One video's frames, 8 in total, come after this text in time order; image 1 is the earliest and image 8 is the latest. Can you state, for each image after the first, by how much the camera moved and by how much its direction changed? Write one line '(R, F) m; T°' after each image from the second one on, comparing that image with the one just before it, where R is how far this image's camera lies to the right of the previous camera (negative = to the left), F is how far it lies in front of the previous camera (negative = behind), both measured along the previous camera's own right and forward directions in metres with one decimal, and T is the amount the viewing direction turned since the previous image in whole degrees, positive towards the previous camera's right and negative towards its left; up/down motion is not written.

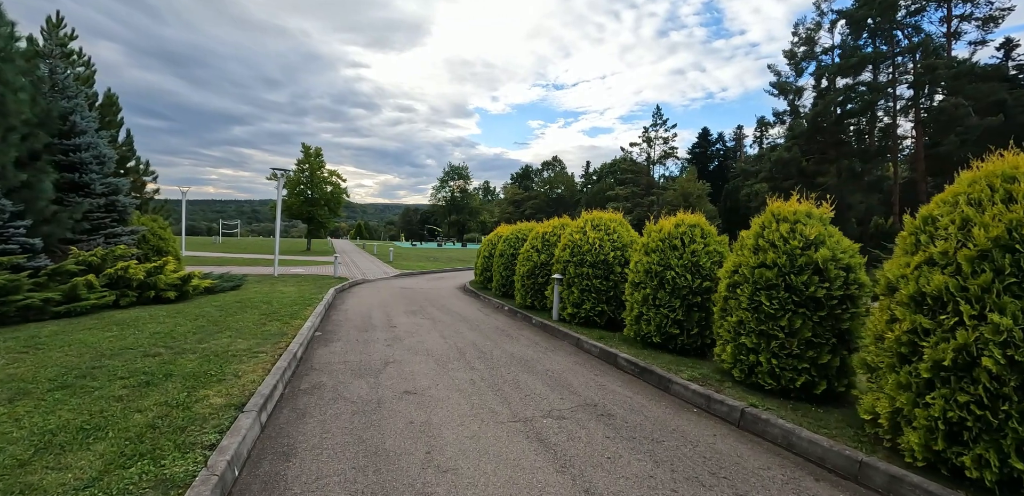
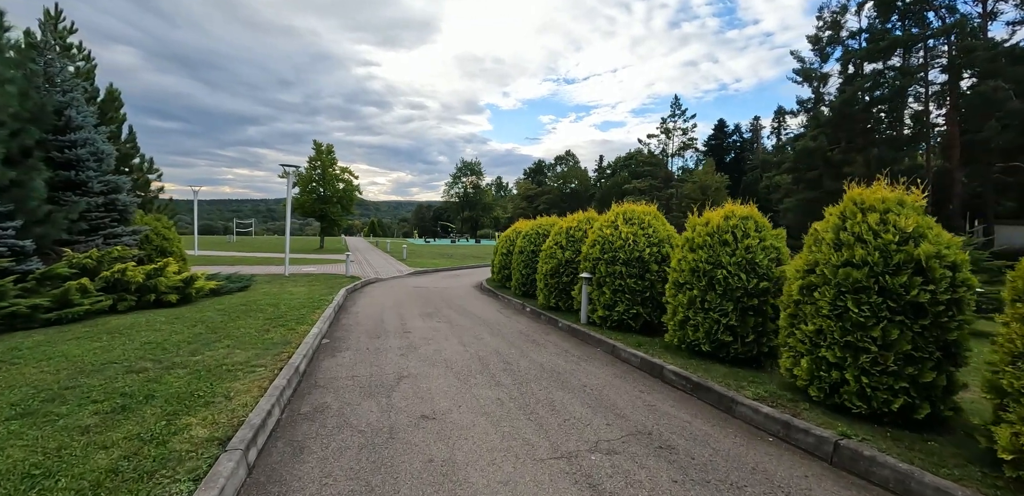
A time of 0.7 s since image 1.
(-0.2, +0.8) m; -2°
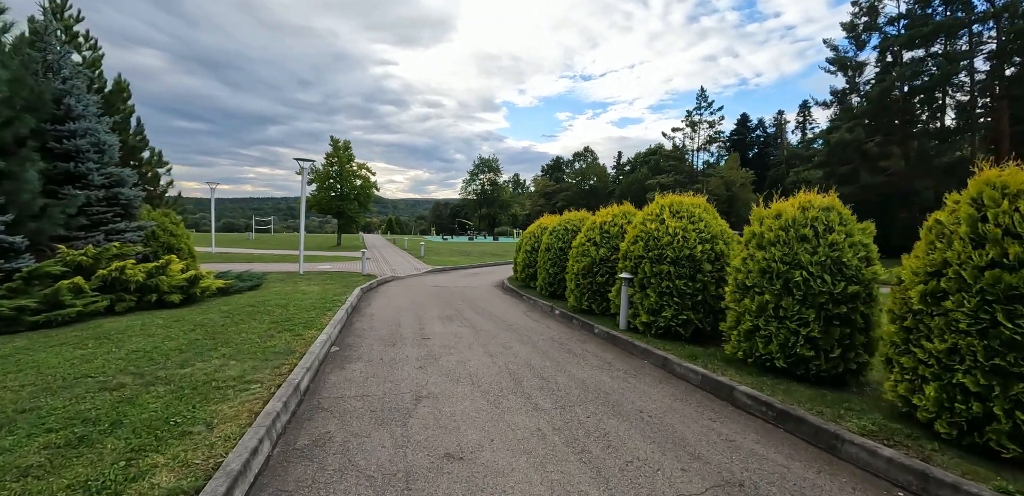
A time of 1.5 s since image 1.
(-0.2, +0.8) m; -2°
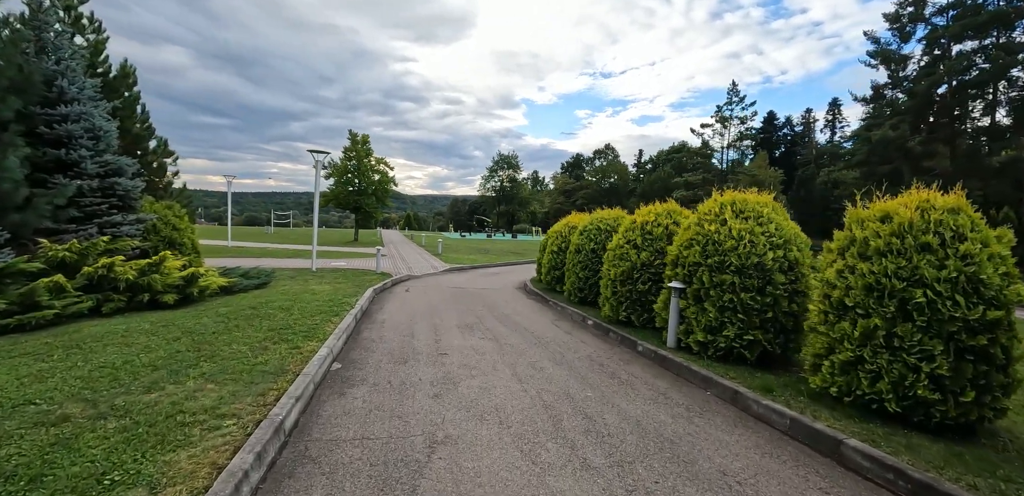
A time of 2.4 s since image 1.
(-0.2, +1.0) m; -2°
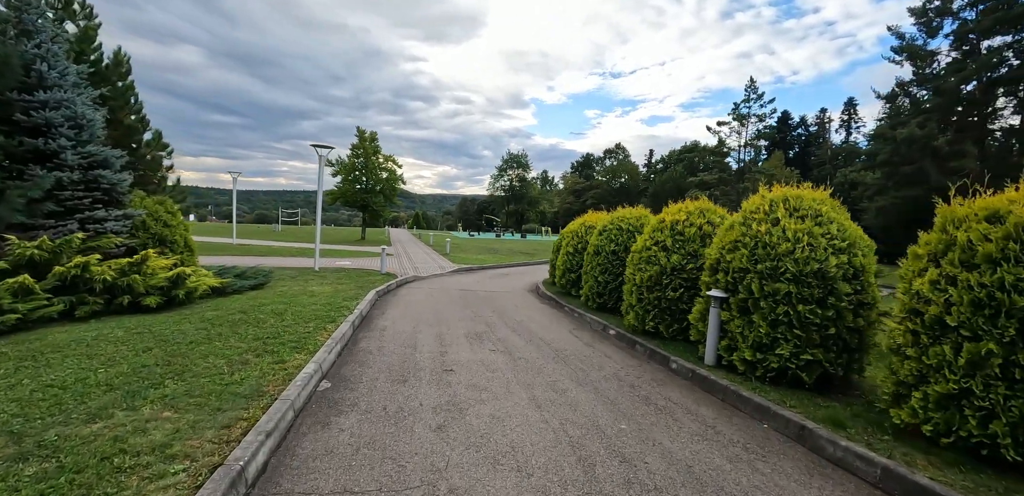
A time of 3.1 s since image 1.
(-0.1, +0.7) m; -1°
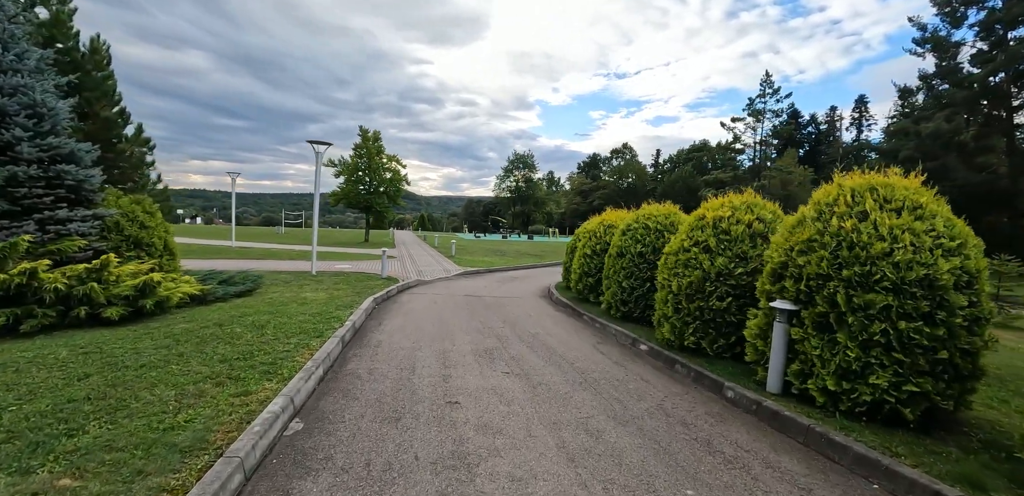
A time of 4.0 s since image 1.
(-0.1, +0.9) m; -1°
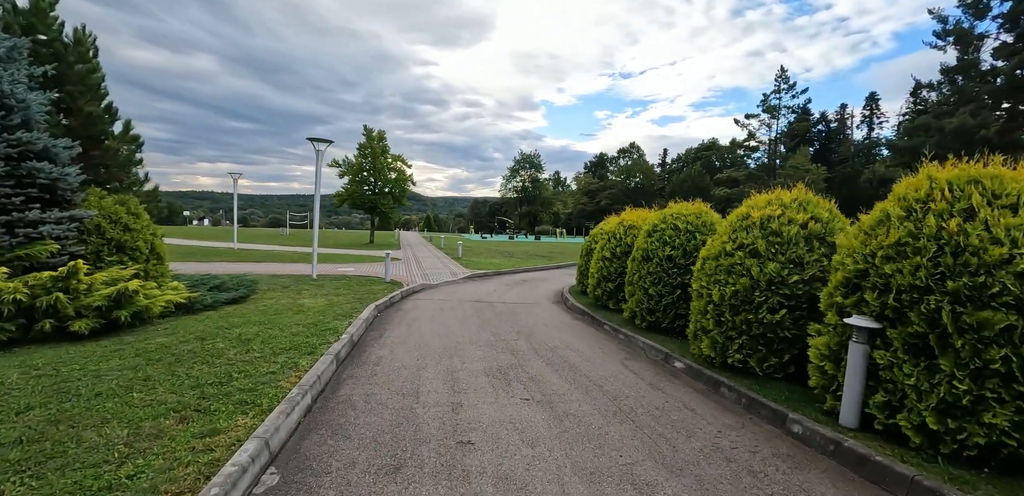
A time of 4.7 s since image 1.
(-0.1, +0.7) m; -1°
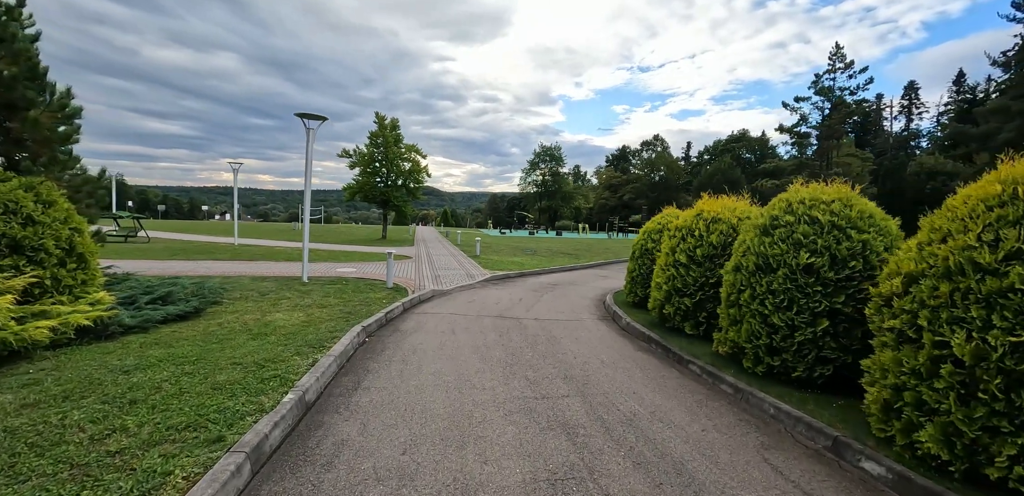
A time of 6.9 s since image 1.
(-0.3, +2.3) m; -2°
